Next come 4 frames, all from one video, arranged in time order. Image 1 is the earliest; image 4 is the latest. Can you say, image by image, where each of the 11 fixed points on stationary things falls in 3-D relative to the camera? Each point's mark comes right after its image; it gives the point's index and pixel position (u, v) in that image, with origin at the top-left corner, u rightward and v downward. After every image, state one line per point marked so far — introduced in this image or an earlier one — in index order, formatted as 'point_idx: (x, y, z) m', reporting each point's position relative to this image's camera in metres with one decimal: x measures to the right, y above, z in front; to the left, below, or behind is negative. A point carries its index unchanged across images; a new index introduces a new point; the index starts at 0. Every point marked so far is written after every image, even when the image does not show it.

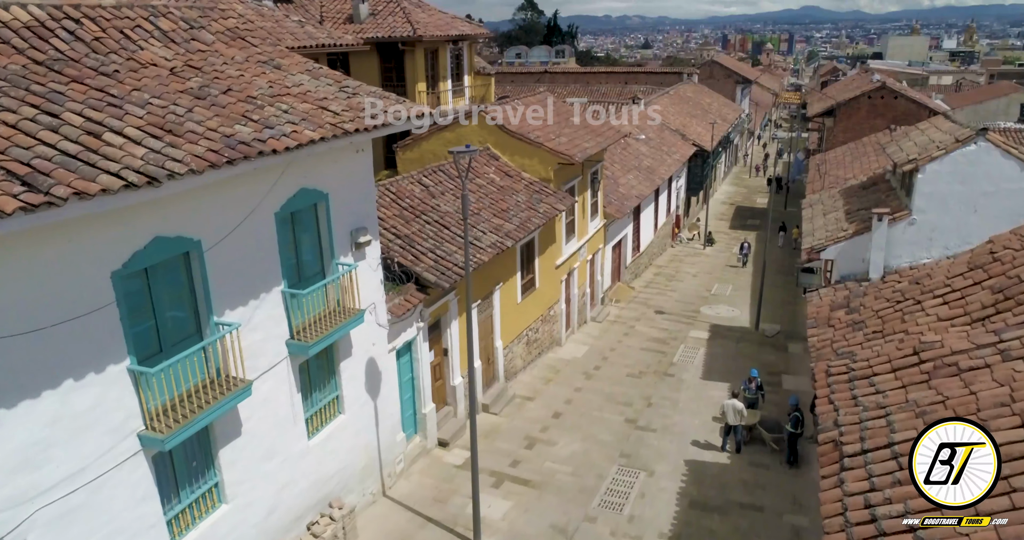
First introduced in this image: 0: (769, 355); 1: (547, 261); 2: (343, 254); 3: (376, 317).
0: (+6.7, -2.3, +19.4) m
1: (+0.9, +0.2, +17.8) m
2: (-2.3, +0.2, +10.1) m
3: (-2.0, -0.7, +11.1) m
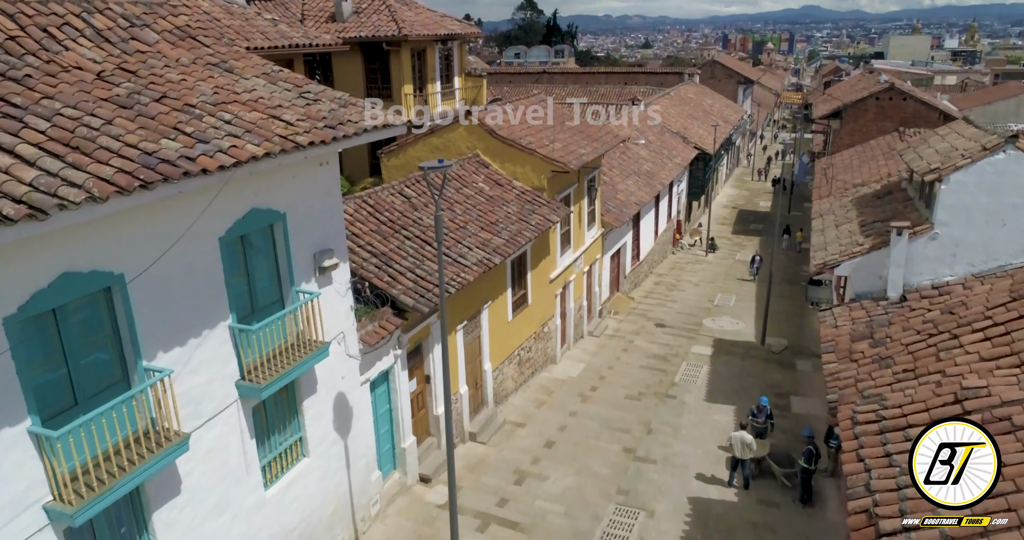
0: (+6.5, -2.6, +18.3) m
1: (+0.6, -0.1, +16.7) m
2: (-2.5, -0.1, +9.0) m
3: (-2.2, -1.0, +10.0) m
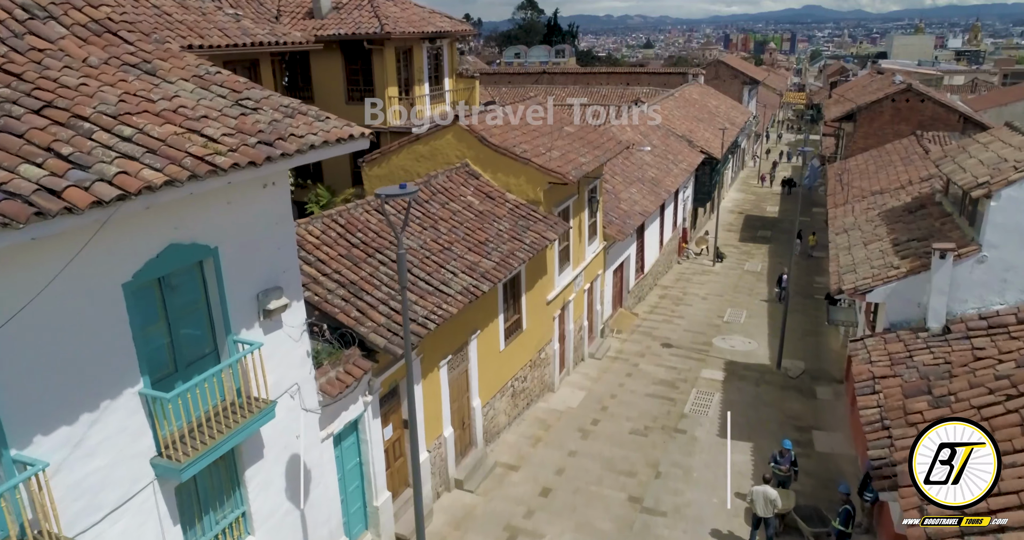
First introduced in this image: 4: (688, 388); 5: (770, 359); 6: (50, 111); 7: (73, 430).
0: (+6.4, -3.0, +16.7) m
1: (+0.5, -0.5, +15.1) m
2: (-2.7, -0.6, +7.4) m
3: (-2.4, -1.5, +8.4) m
4: (+4.2, -2.8, +17.6) m
5: (+6.8, -2.3, +19.5) m
6: (-3.5, +1.2, +5.7) m
7: (-3.4, -1.2, +5.7) m
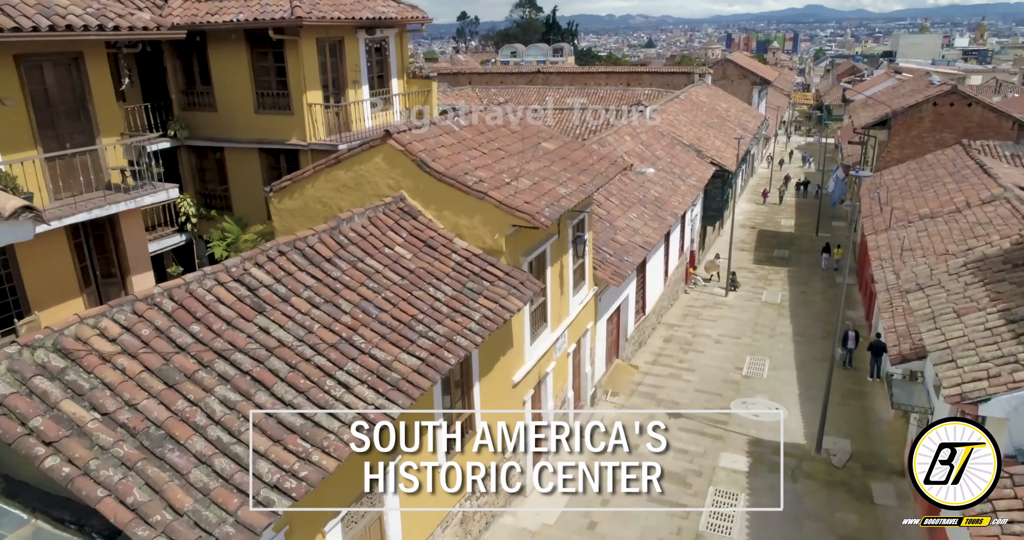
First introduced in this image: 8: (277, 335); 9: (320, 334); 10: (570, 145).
0: (+5.7, -4.1, +12.5) m
1: (-0.2, -1.6, +10.9) m
2: (-3.4, -1.7, +3.3) m
3: (-3.1, -2.6, +4.2) m
4: (+3.4, -3.9, +13.4) m
5: (+6.1, -3.5, +15.3) m
6: (-4.3, +0.1, +1.5) m
7: (-4.1, -2.3, +1.5) m
8: (-2.4, -0.7, +7.7) m
9: (-2.0, -0.7, +8.0) m
10: (+1.1, +2.4, +14.1) m
